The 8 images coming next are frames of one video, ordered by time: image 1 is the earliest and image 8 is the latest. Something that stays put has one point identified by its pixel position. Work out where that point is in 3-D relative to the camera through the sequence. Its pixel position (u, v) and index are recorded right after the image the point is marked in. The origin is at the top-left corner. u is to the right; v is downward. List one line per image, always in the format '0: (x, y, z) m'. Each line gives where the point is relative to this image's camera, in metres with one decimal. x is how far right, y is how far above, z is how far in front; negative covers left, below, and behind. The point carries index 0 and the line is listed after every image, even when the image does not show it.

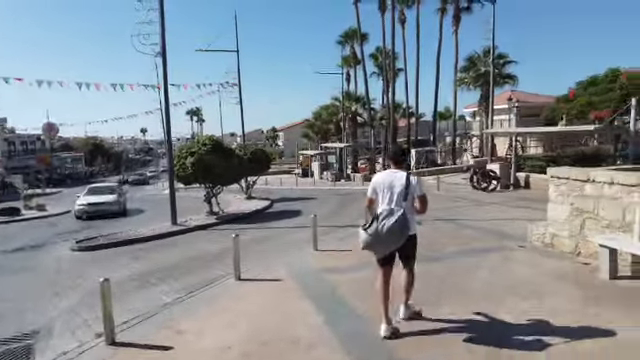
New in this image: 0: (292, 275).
0: (-0.5, -1.6, +7.0) m
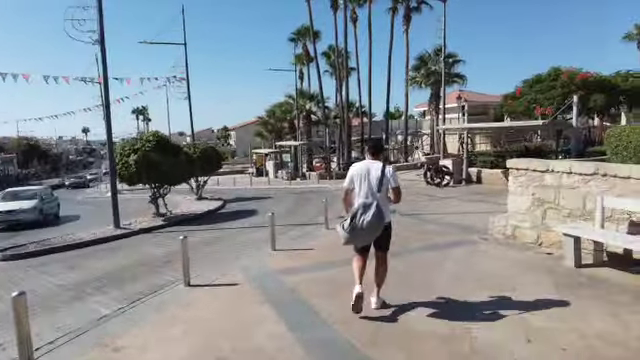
0: (-1.1, -1.5, +6.4) m
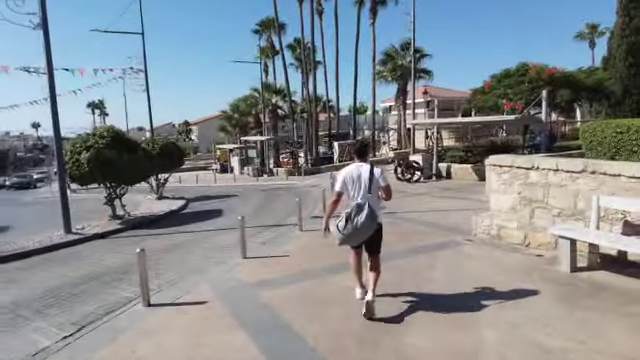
0: (-1.4, -1.5, +5.6) m
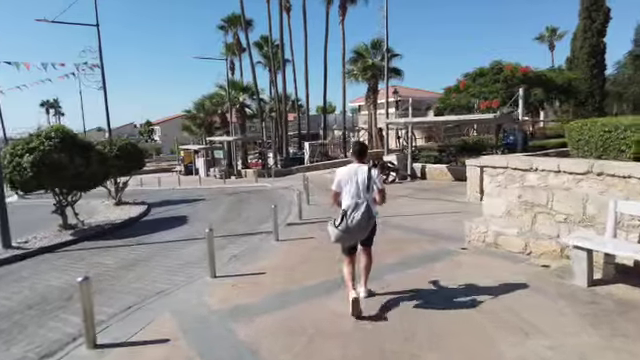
0: (-1.5, -1.6, +4.6) m
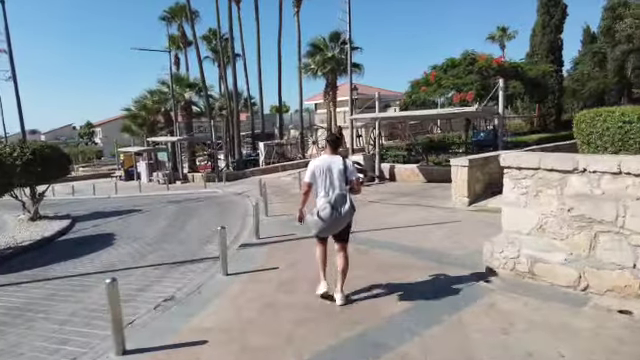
0: (-1.6, -1.8, +2.2) m
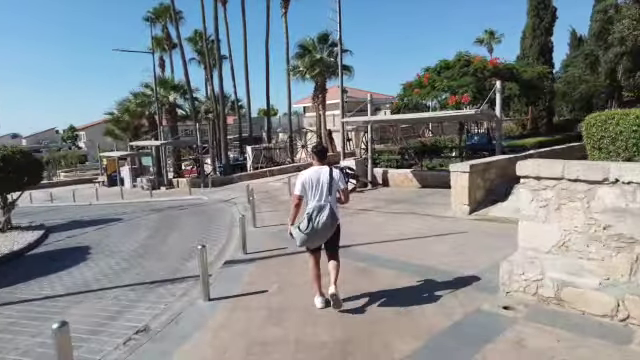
0: (-1.5, -1.9, +1.5) m
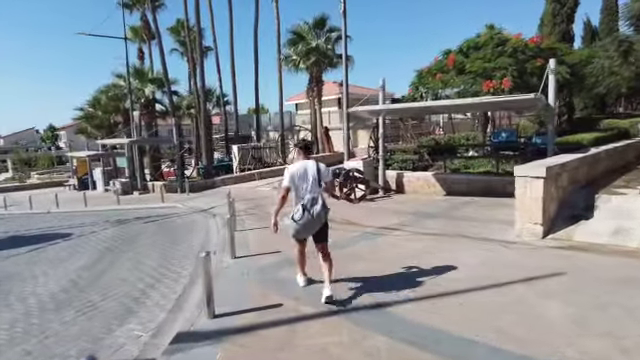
0: (-1.2, -2.0, -1.8) m
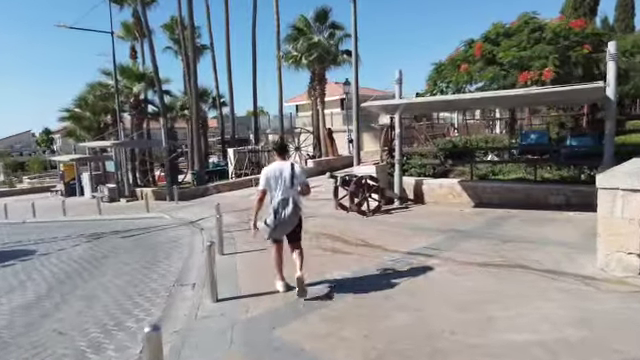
0: (-1.0, -2.1, -3.7) m
